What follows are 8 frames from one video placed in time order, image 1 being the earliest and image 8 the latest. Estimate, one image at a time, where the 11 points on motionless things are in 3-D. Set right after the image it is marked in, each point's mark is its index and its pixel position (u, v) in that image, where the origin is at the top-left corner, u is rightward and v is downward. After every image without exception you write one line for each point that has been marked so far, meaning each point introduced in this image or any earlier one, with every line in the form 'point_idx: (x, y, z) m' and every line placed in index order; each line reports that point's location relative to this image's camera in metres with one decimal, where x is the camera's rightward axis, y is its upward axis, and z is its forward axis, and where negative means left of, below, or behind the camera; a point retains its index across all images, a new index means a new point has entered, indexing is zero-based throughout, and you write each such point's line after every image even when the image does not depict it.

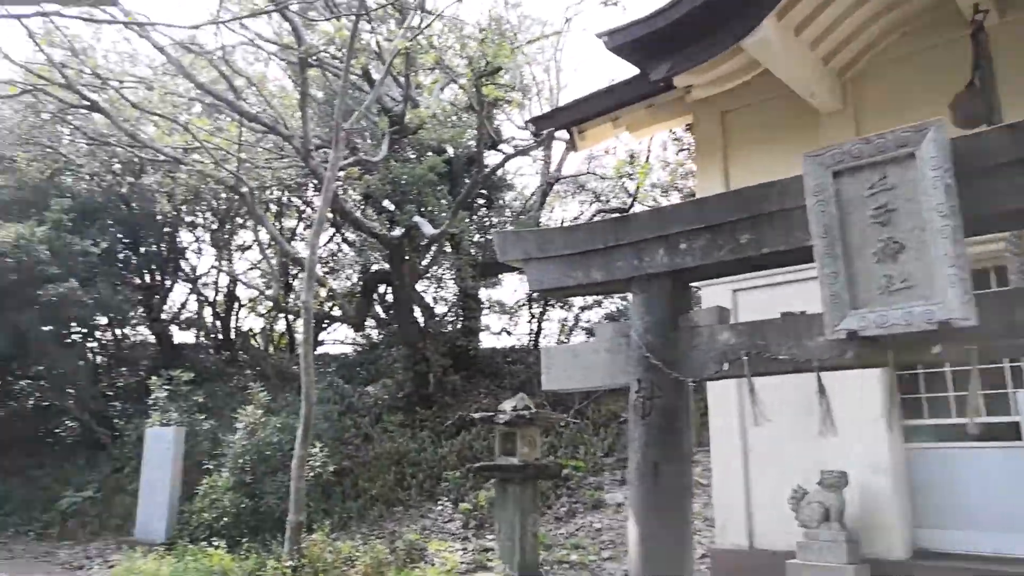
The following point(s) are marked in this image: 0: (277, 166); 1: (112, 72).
0: (-4.1, +2.1, +13.8) m
1: (-6.5, +3.5, +12.9) m
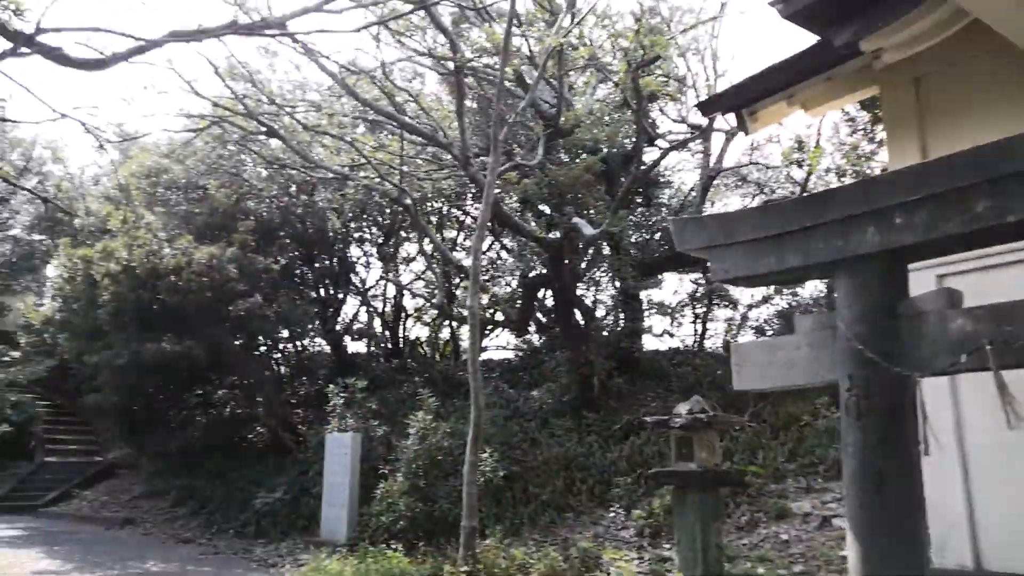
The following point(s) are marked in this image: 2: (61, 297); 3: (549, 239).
0: (-1.3, +2.0, +14.2) m
1: (-3.9, +3.3, +13.7) m
2: (-9.2, -0.2, +16.2) m
3: (+0.6, +0.8, +12.1) m
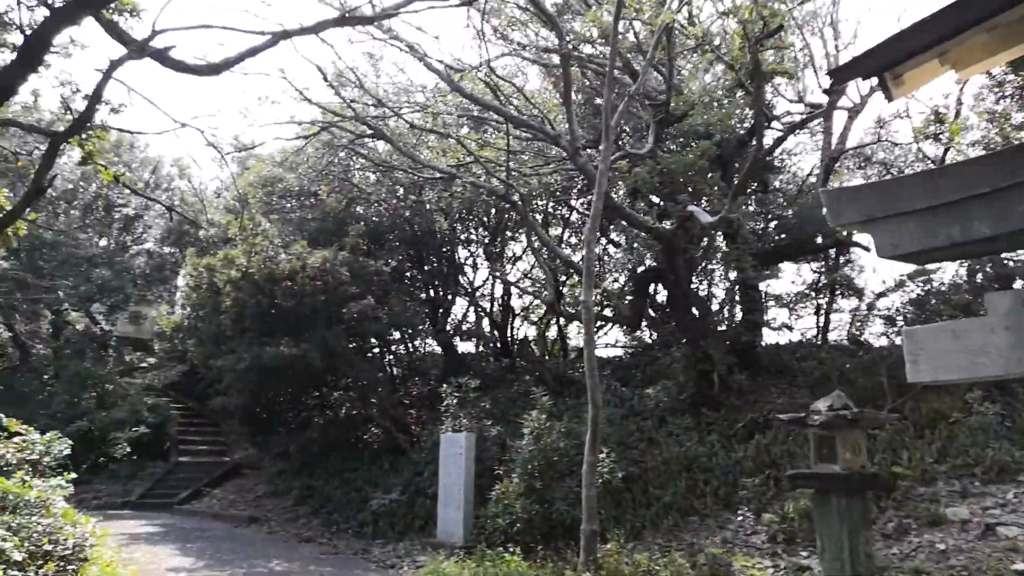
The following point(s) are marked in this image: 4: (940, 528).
0: (+0.5, +2.0, +13.9) m
1: (-2.1, +3.3, +13.8) m
2: (-6.9, -0.3, +16.9) m
3: (+2.2, +0.9, +11.6) m
4: (+4.5, -2.5, +8.4) m
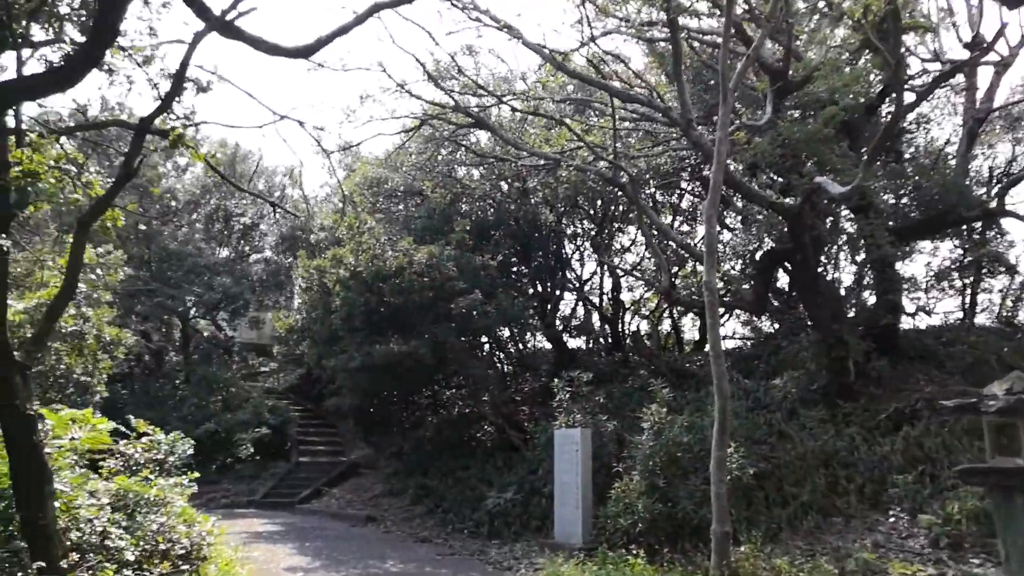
0: (+2.3, +2.2, +13.2) m
1: (-0.3, +3.4, +13.5) m
2: (-4.5, -0.4, +17.2) m
3: (+3.7, +1.1, +10.7) m
4: (+5.7, -2.2, +7.2) m
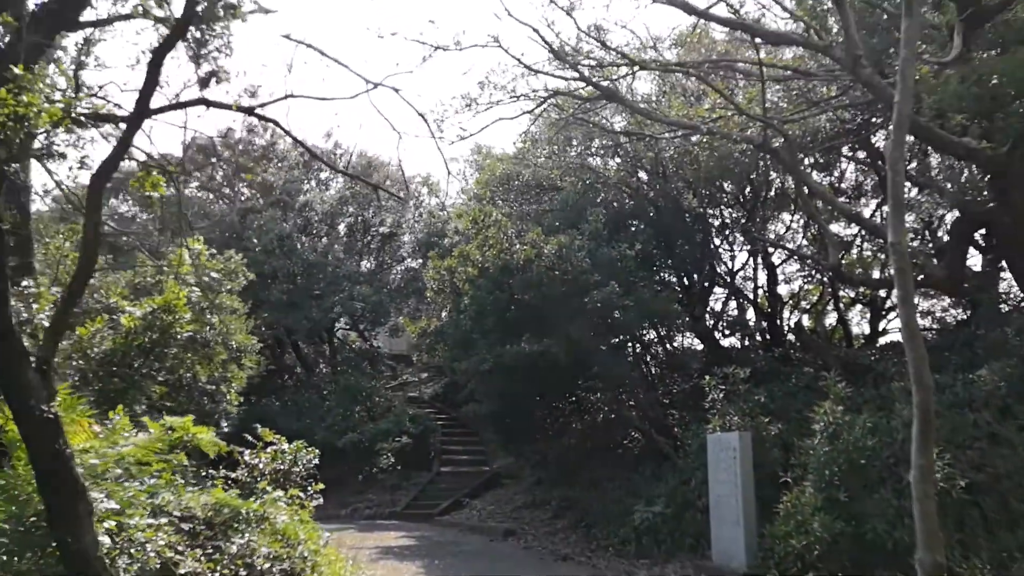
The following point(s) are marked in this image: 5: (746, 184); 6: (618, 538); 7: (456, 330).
0: (+4.3, +2.5, +11.4) m
1: (+1.7, +3.5, +12.2) m
2: (-1.6, -0.5, +16.6) m
3: (+5.2, +1.5, +8.8) m
4: (+6.6, -1.7, +4.9) m
5: (+4.4, +2.0, +15.0) m
6: (+1.5, -3.6, +11.4) m
7: (-1.0, -0.8, +15.0) m
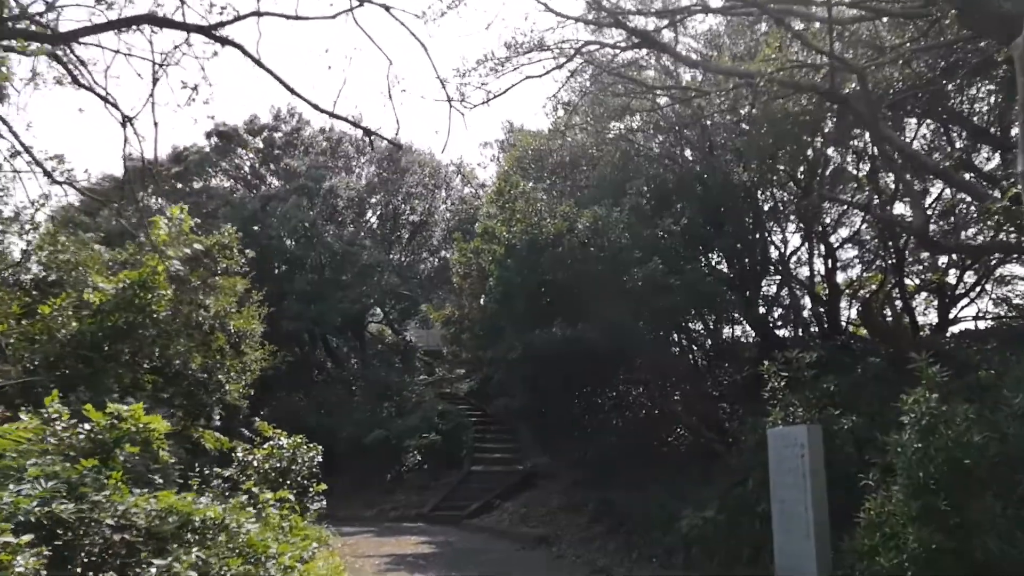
0: (+4.6, +2.8, +9.9) m
1: (+2.0, +3.8, +10.8) m
2: (-1.0, -0.2, +15.4) m
3: (+5.4, +1.8, +7.2) m
4: (+6.6, -1.4, +3.2) m
5: (+5.0, +2.3, +13.5) m
6: (+1.9, -3.2, +10.0) m
7: (-0.5, -0.5, +13.8) m
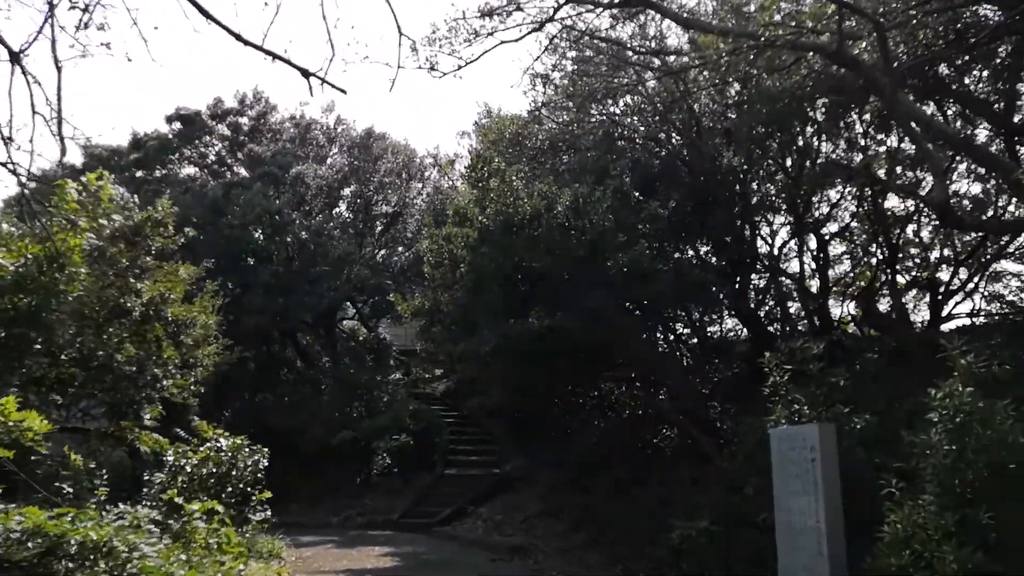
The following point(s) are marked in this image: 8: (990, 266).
0: (+4.3, +3.0, +9.0) m
1: (+1.7, +4.0, +9.8) m
2: (-1.4, 0.0, +14.3) m
3: (+5.2, +2.0, +6.3) m
4: (+6.5, -1.2, +2.3) m
5: (+4.6, +2.5, +12.6) m
6: (+1.6, -3.1, +9.0) m
7: (-0.9, -0.3, +12.7) m
8: (+8.4, +0.4, +13.8) m
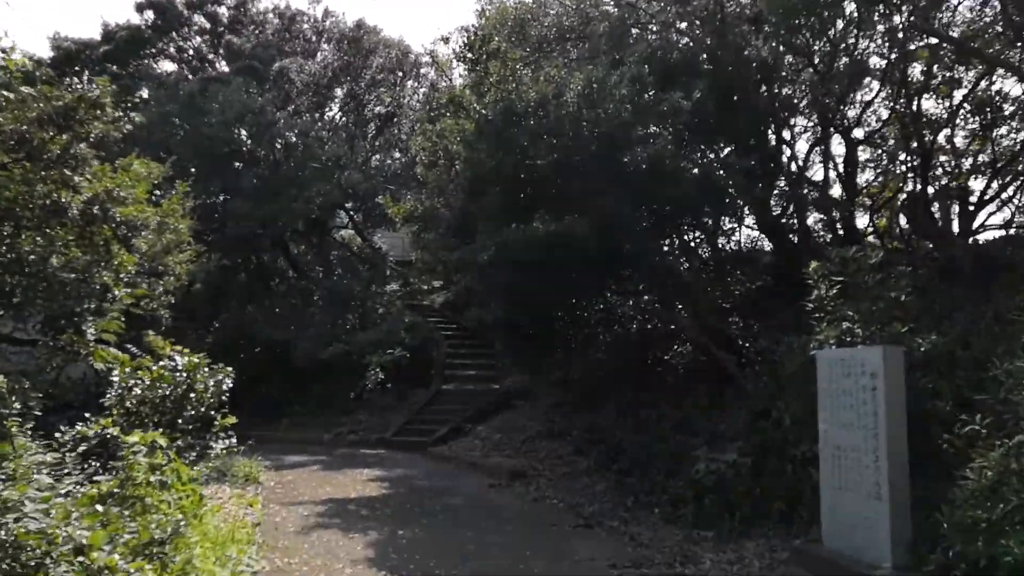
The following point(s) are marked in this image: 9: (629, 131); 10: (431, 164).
0: (+4.3, +4.0, +7.4) m
1: (+1.7, +5.1, +8.1) m
2: (-1.4, +1.6, +13.0) m
3: (+5.2, +2.6, +4.8) m
4: (+6.5, -1.0, +1.2) m
5: (+4.6, +3.8, +11.0) m
6: (+1.6, -2.1, +8.0) m
7: (-0.9, +1.1, +11.5) m
8: (+8.4, +1.9, +12.4) m
9: (+1.4, +1.9, +9.6) m
10: (-1.3, +2.0, +12.5) m
